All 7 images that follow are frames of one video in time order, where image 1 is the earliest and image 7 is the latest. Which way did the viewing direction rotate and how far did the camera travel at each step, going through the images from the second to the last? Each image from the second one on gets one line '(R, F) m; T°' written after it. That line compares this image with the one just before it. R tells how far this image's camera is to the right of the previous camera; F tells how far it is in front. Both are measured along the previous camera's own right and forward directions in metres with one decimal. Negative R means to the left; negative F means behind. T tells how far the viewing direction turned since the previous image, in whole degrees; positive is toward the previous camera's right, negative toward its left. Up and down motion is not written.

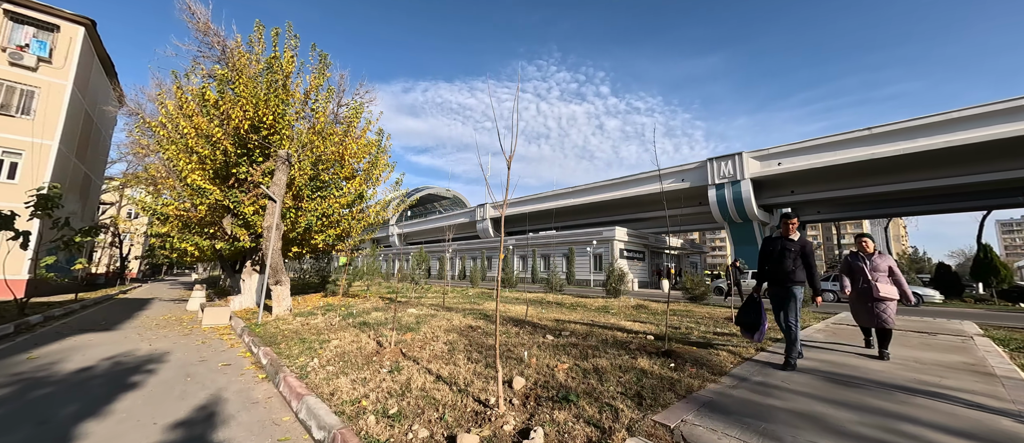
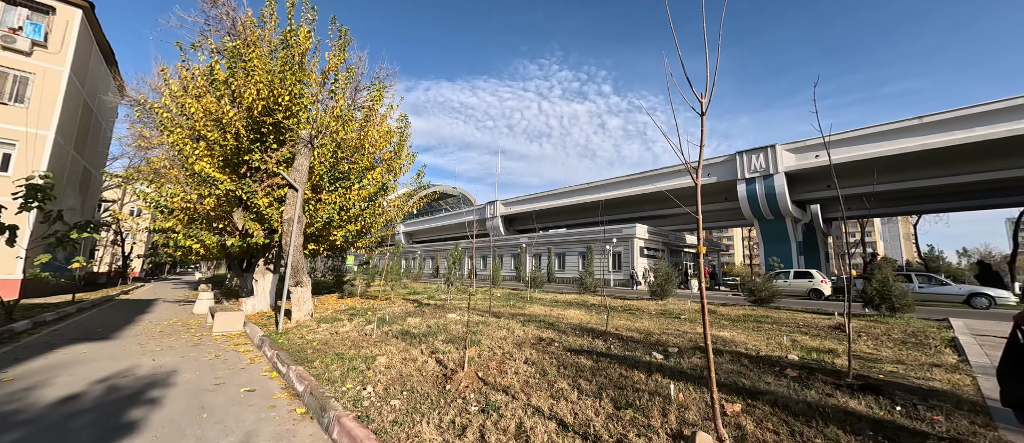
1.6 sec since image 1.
(-1.2, +1.2) m; 0°
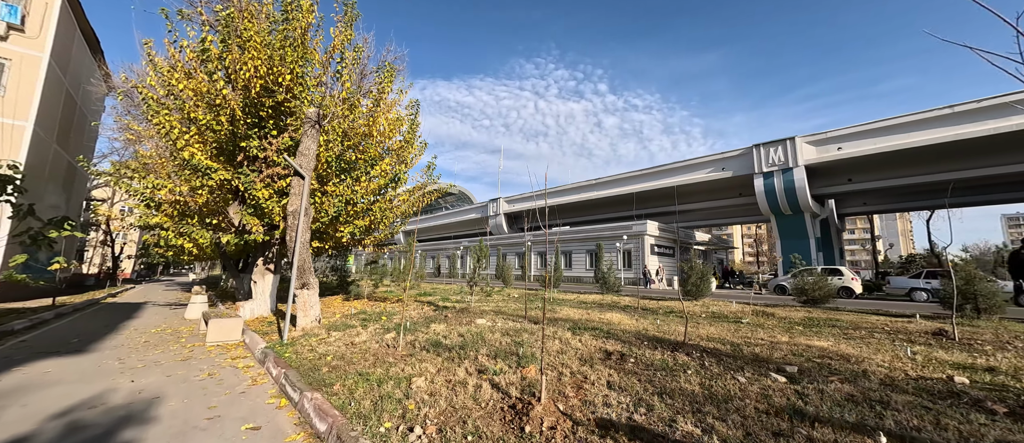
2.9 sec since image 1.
(-0.8, +1.0) m; +1°
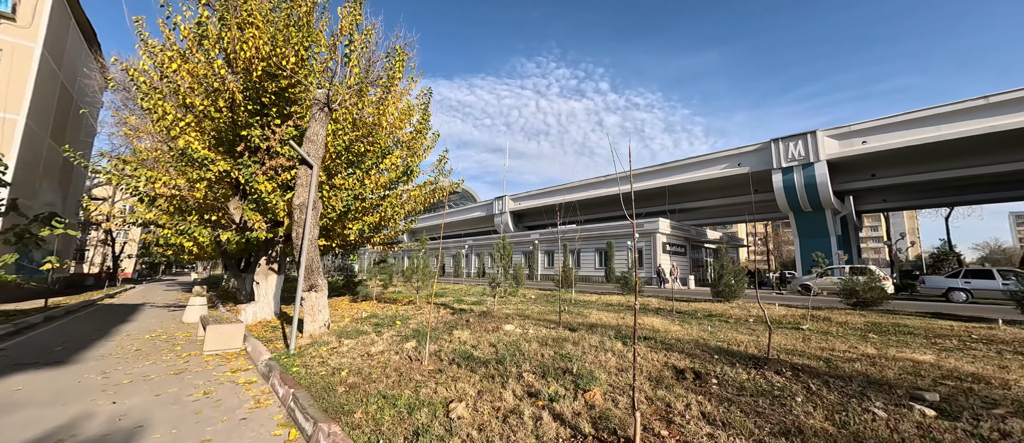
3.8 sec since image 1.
(-0.5, +0.7) m; 0°
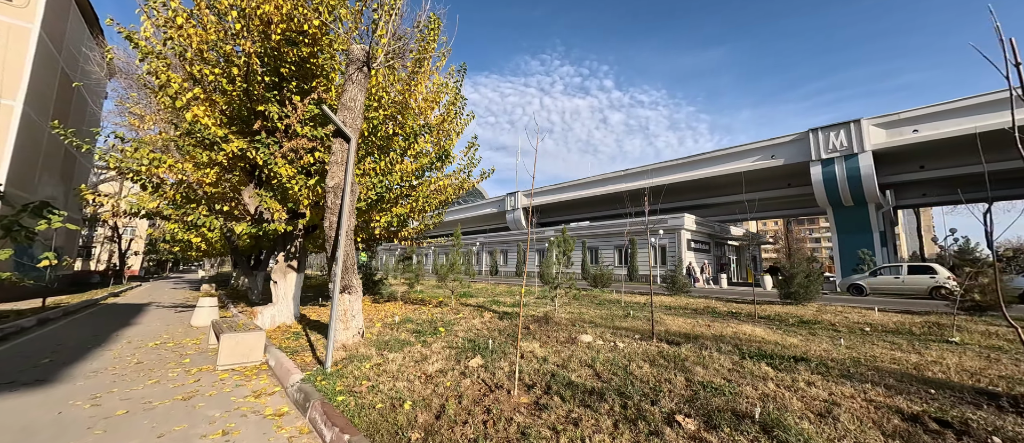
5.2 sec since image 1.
(-1.1, +1.1) m; -1°
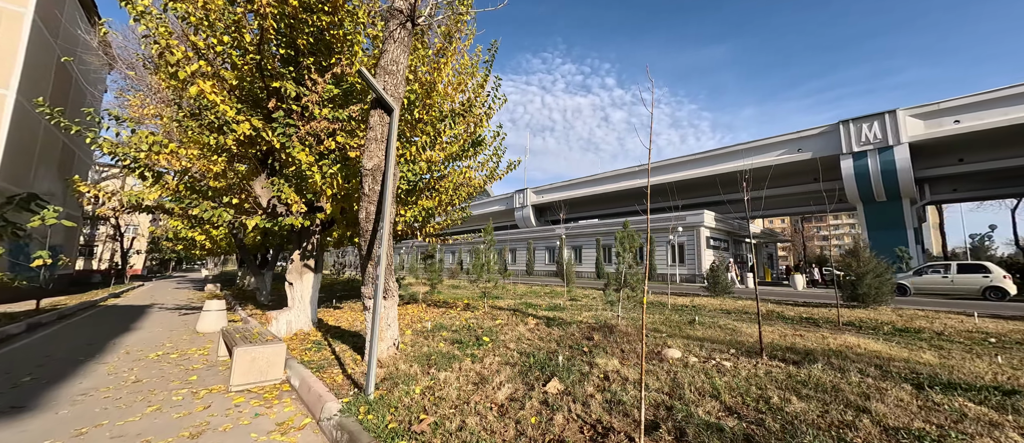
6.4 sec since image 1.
(-0.9, +0.9) m; 0°
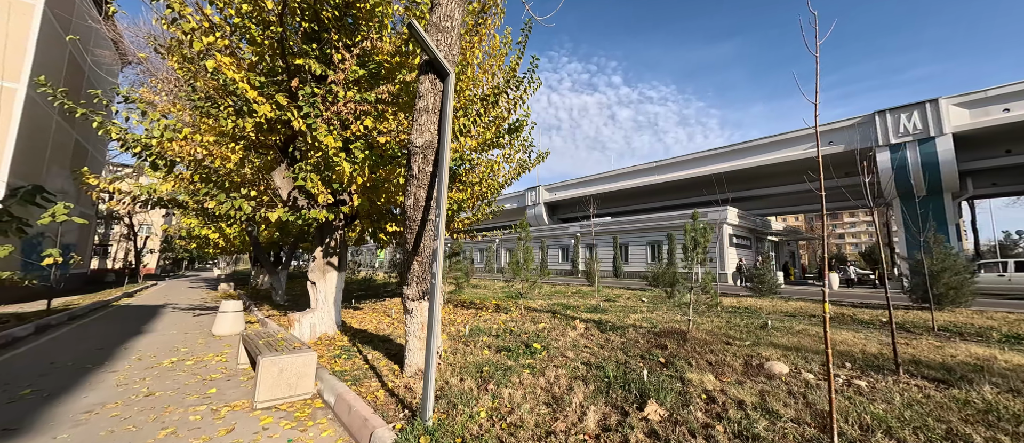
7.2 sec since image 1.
(-0.7, +0.6) m; -1°
